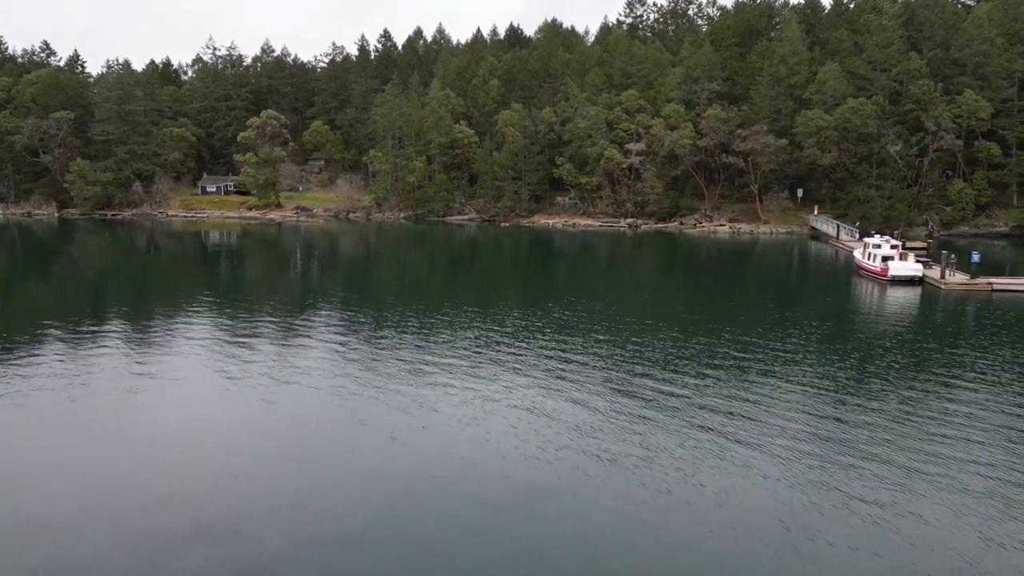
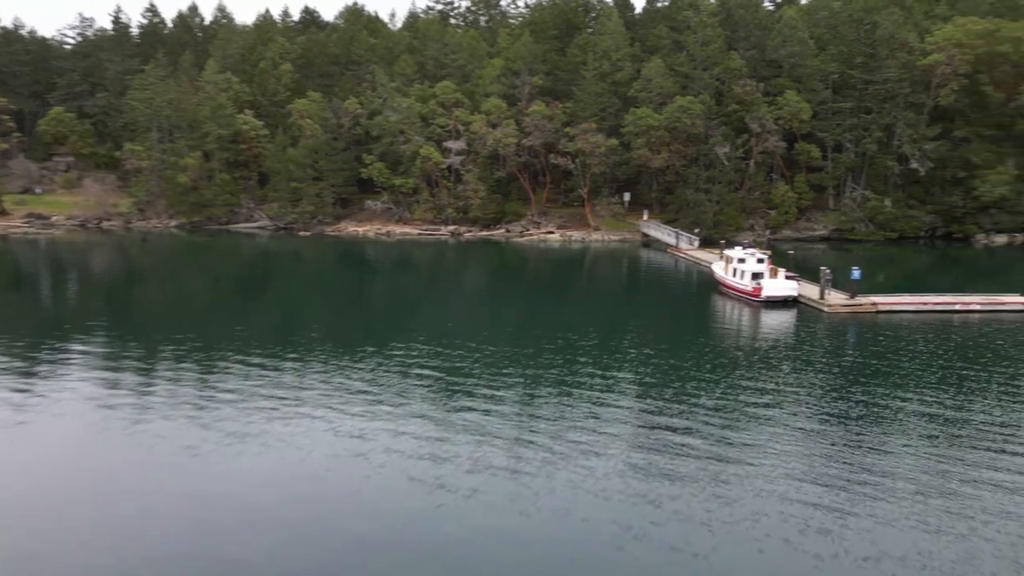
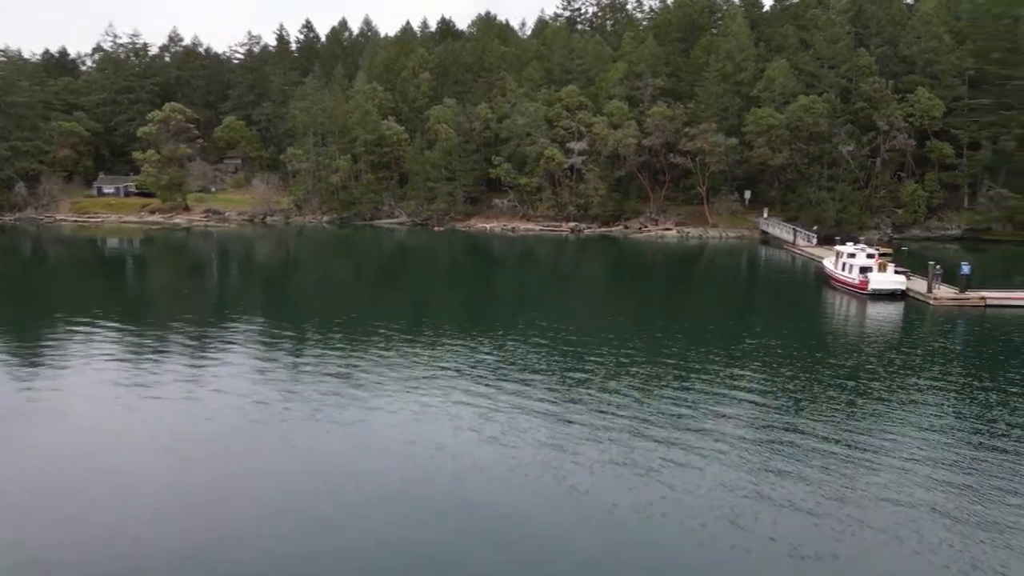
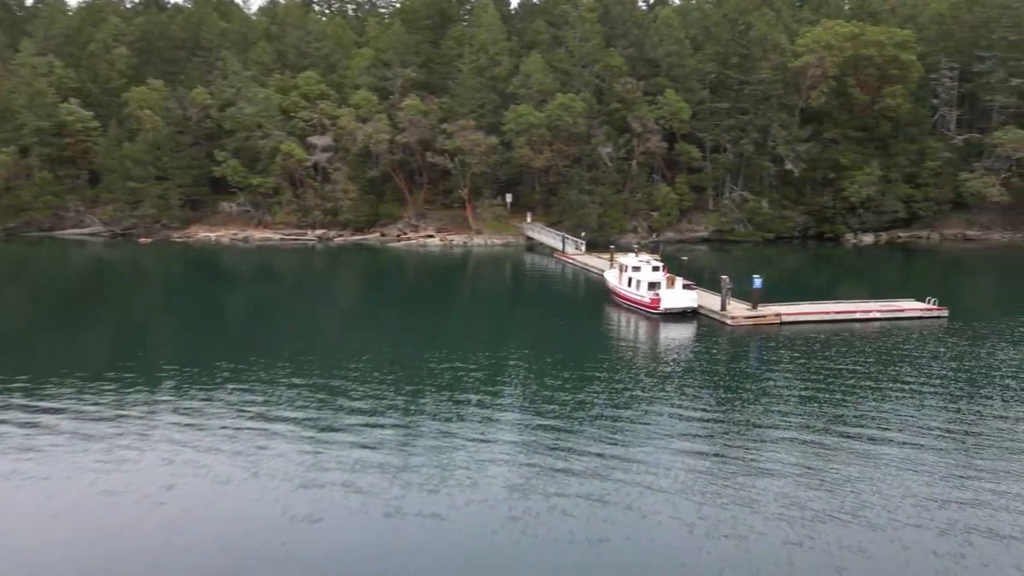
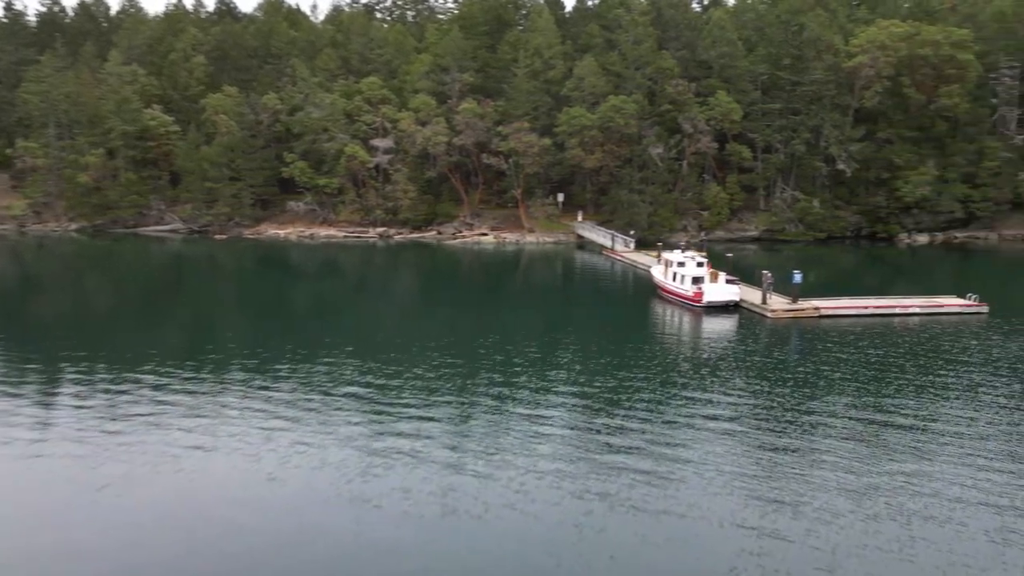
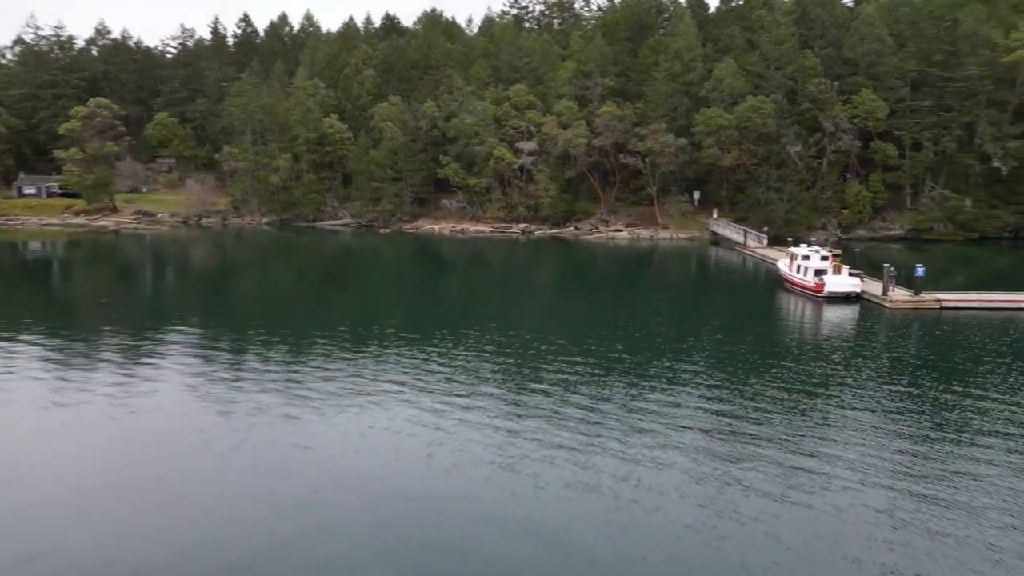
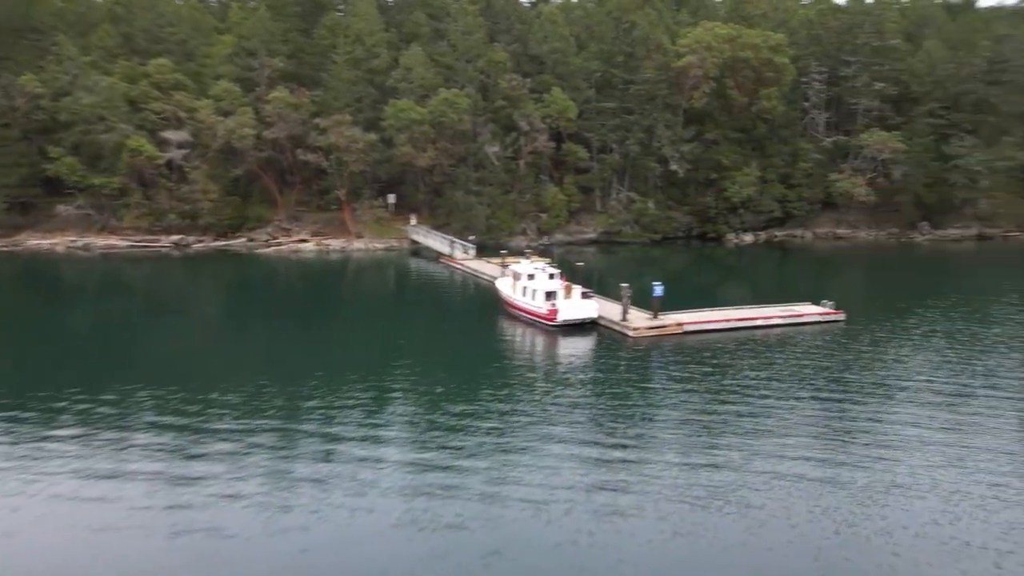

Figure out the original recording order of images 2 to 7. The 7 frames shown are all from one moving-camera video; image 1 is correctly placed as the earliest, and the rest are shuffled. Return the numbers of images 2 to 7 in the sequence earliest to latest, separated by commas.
3, 6, 2, 5, 4, 7
